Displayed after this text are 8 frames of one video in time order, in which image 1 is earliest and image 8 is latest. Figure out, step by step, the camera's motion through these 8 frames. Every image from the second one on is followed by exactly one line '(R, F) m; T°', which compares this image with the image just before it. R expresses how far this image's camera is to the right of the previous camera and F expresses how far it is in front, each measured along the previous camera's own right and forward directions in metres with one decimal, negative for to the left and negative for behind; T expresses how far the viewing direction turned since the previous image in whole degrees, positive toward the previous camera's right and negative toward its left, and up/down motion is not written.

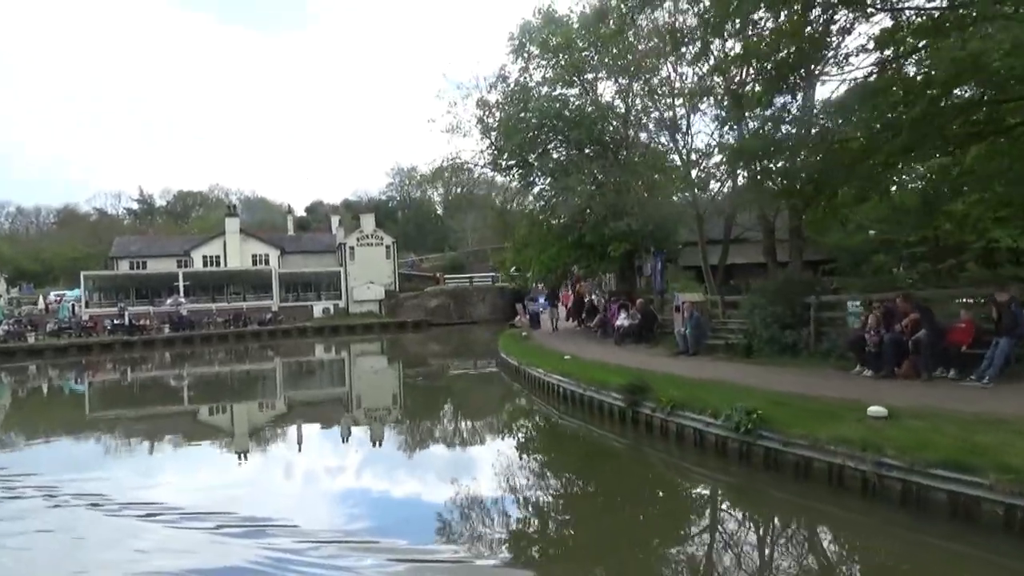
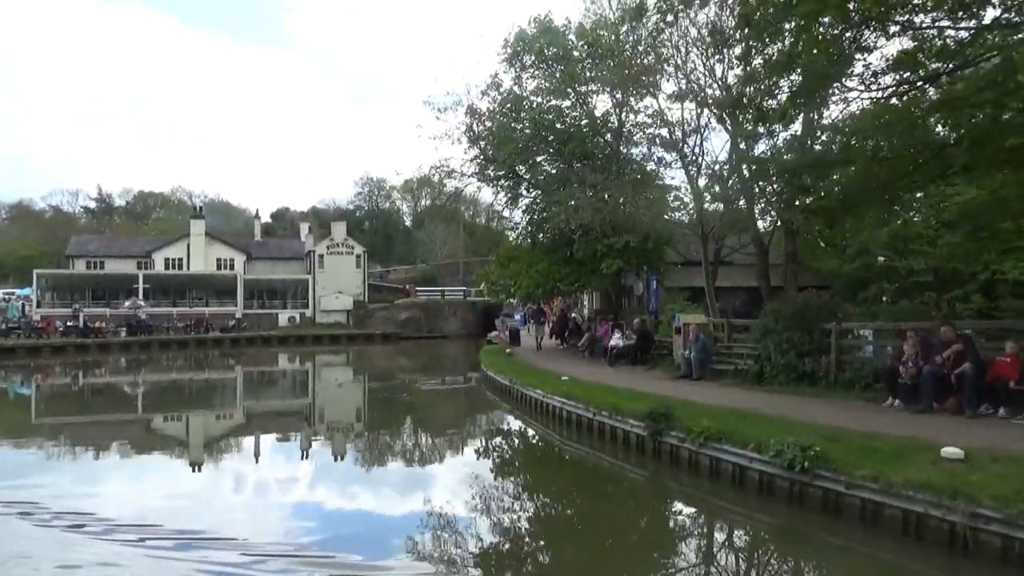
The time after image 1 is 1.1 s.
(-0.6, +0.8) m; +3°
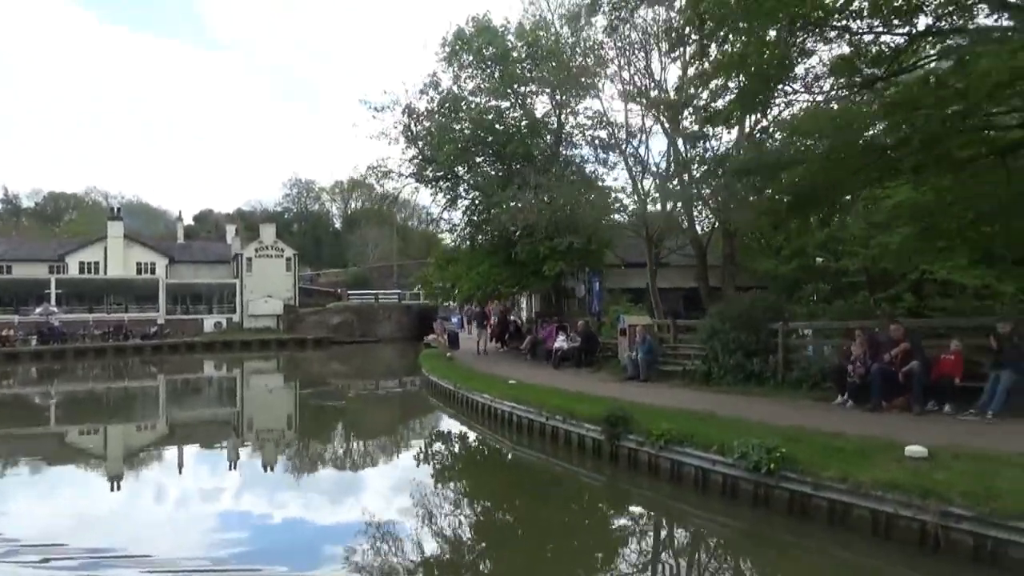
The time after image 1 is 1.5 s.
(-0.2, +0.3) m; +5°
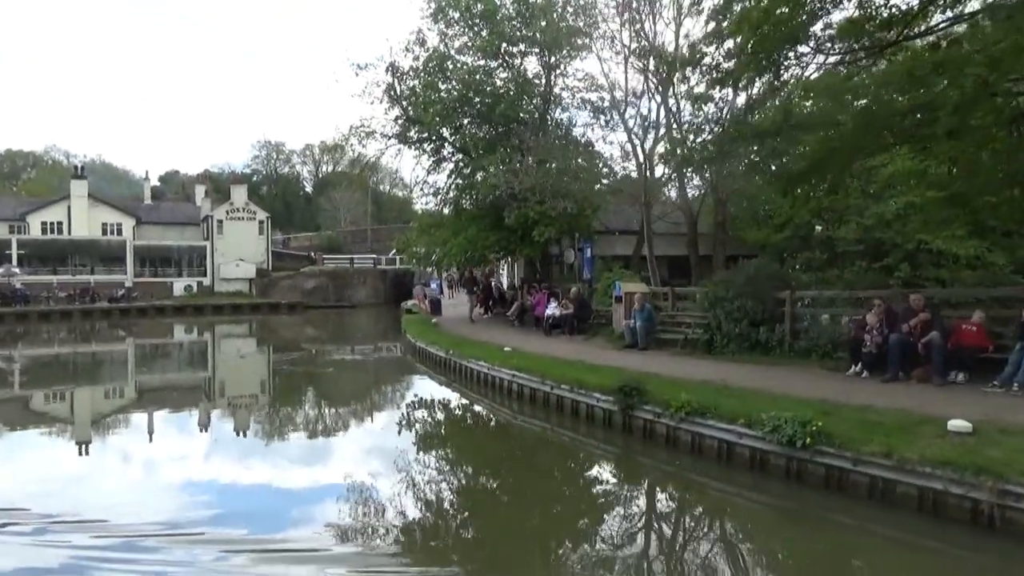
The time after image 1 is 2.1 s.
(-0.4, +0.4) m; +2°
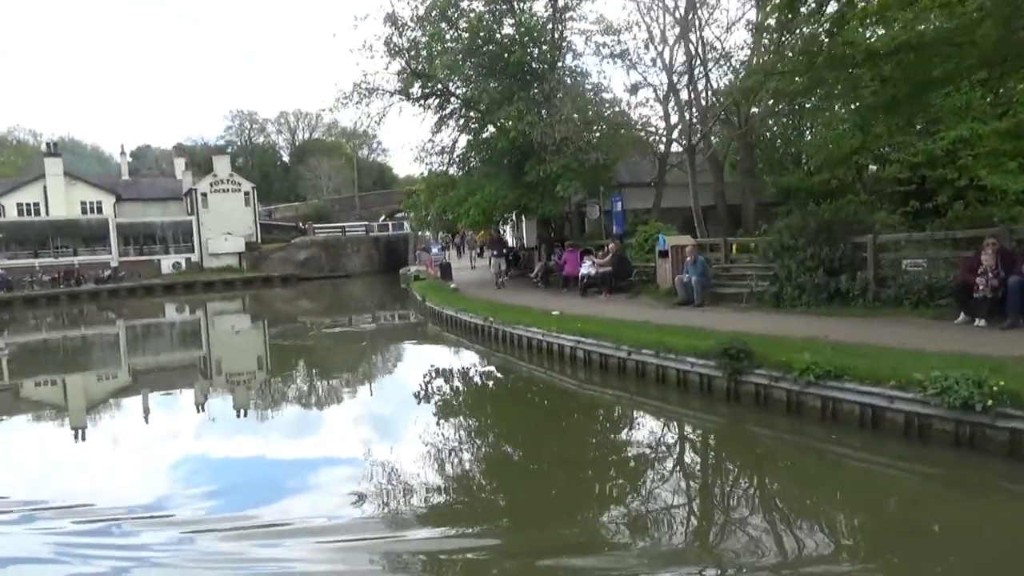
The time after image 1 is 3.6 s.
(-1.0, +0.9) m; +1°
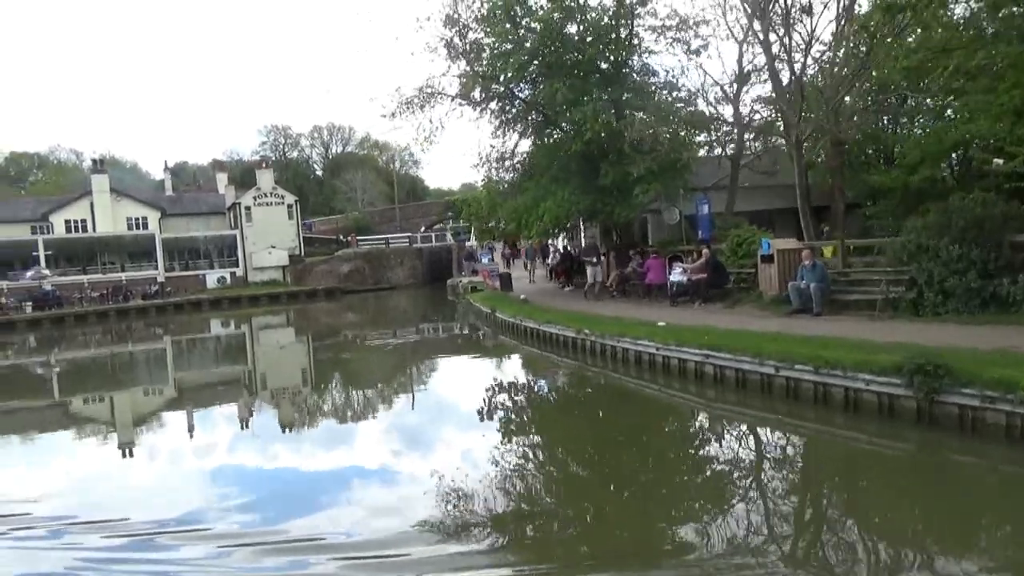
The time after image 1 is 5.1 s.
(-1.0, +0.8) m; -2°
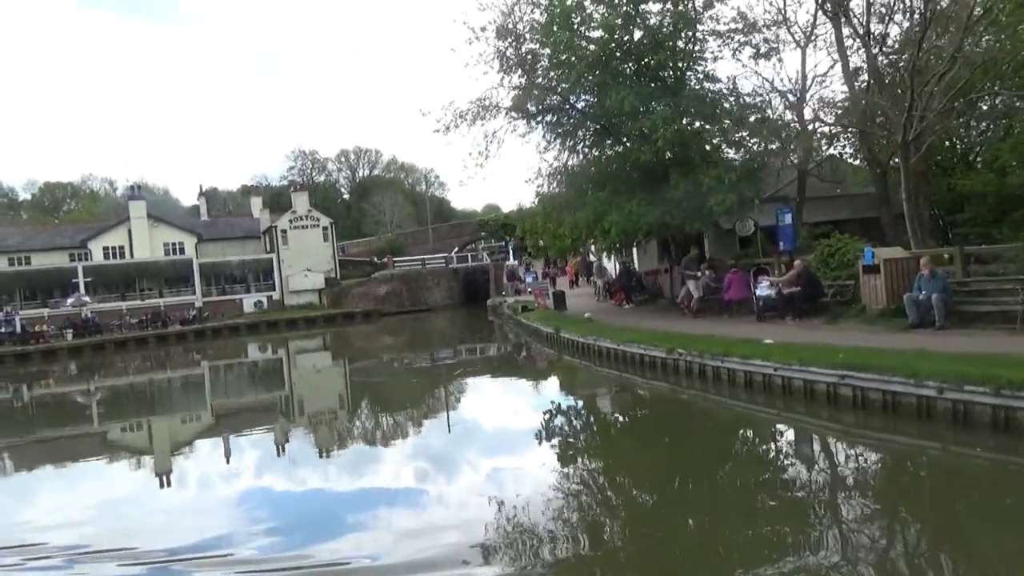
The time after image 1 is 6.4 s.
(-0.9, +0.8) m; -2°
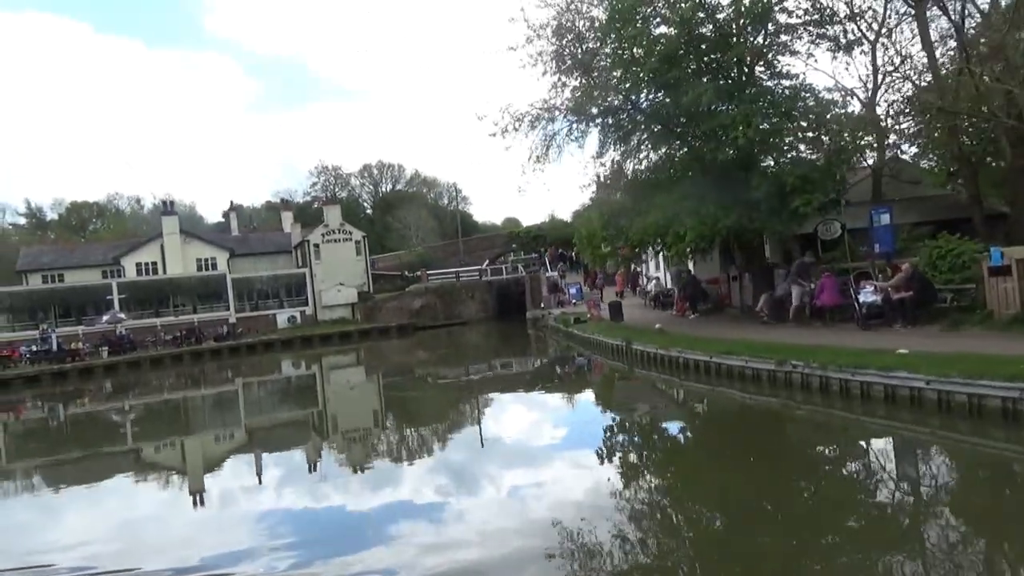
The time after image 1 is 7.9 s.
(-1.0, +0.9) m; -1°
